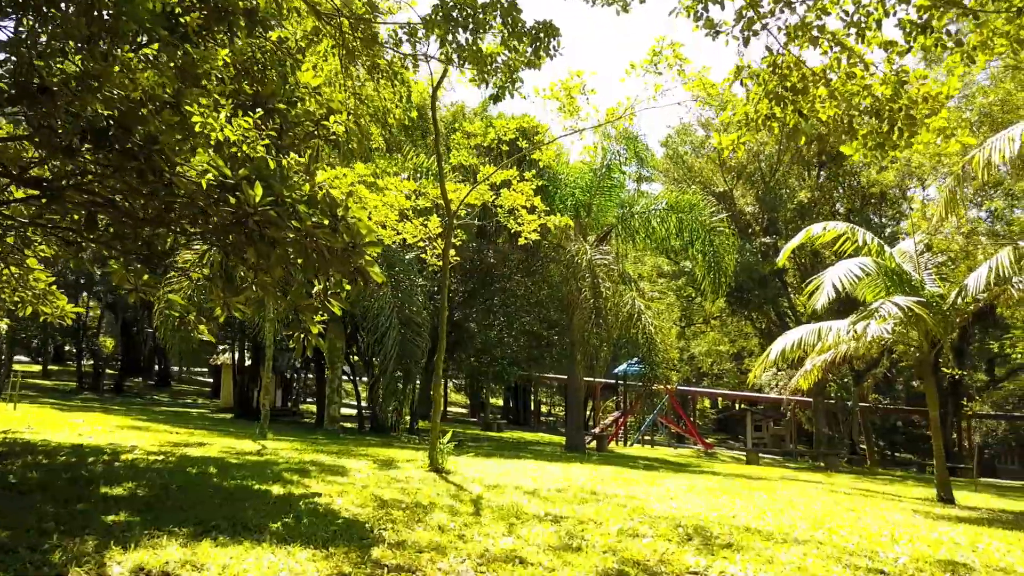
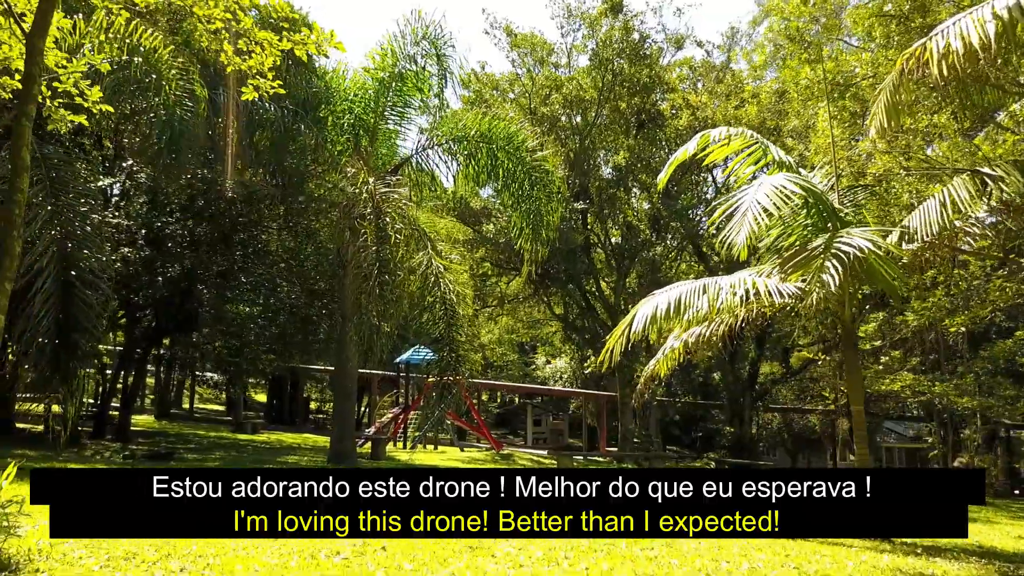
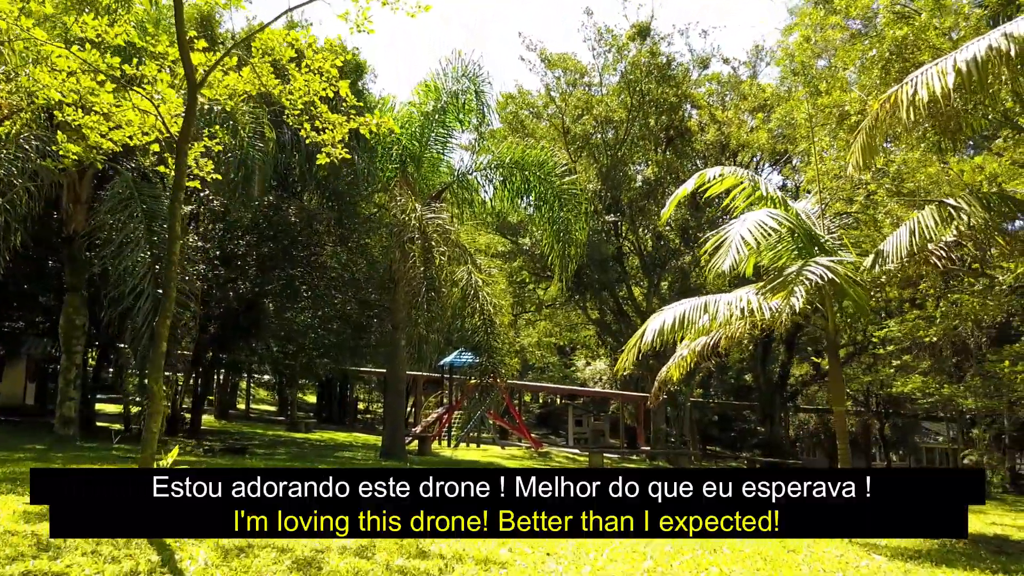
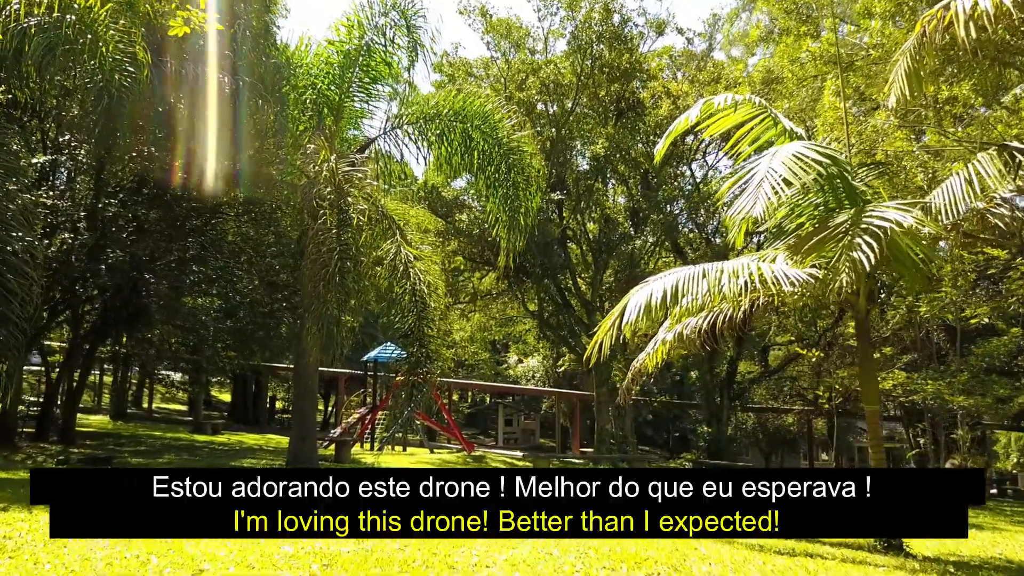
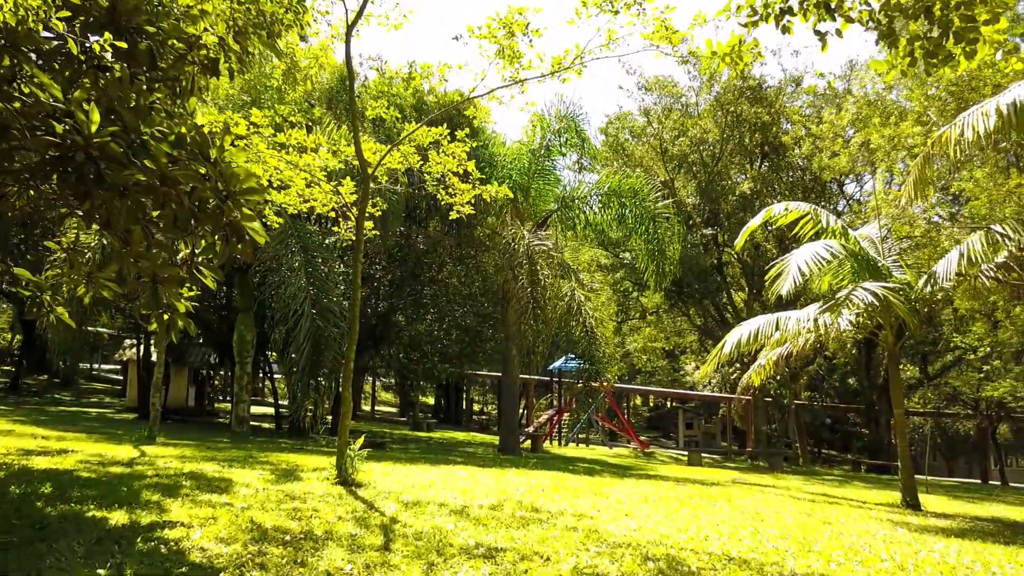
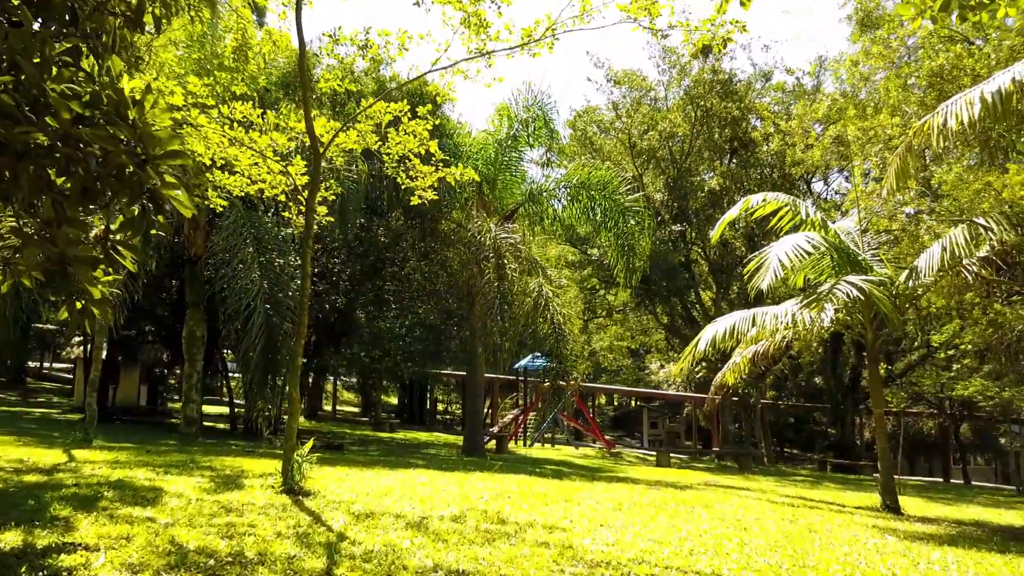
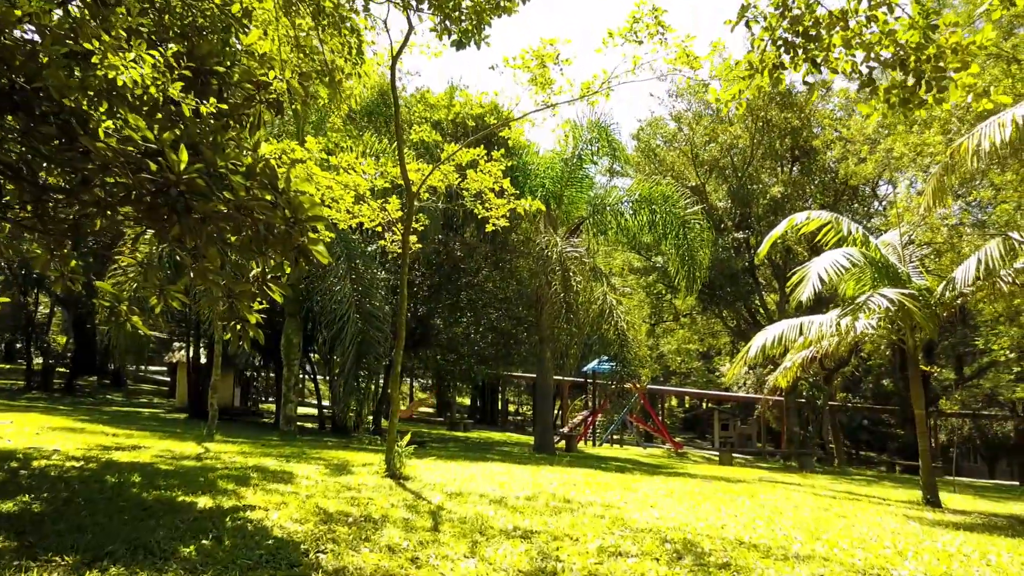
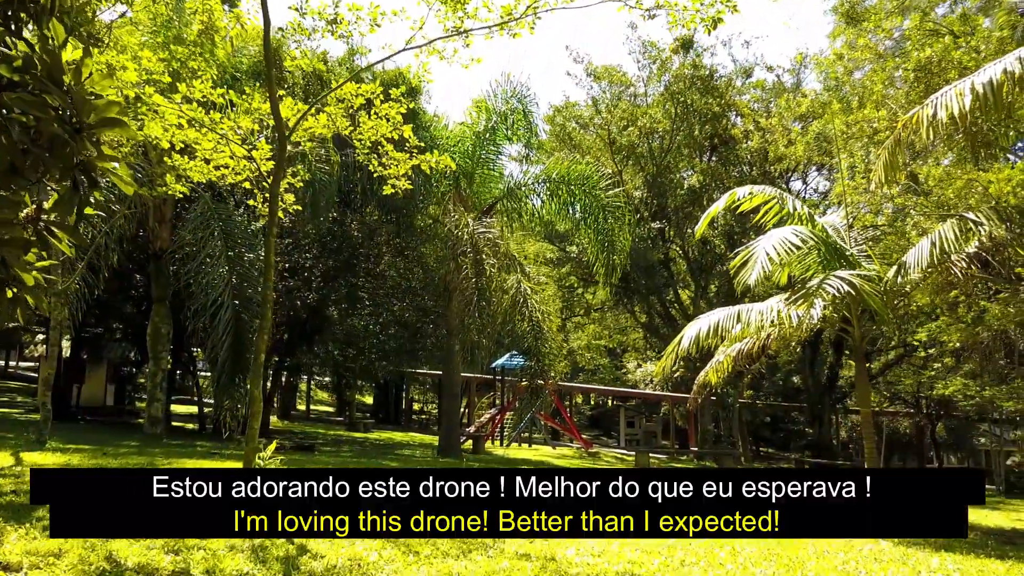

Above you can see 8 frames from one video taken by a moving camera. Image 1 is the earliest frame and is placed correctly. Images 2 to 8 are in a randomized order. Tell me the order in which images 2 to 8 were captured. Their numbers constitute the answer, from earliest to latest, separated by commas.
7, 5, 6, 8, 3, 2, 4
